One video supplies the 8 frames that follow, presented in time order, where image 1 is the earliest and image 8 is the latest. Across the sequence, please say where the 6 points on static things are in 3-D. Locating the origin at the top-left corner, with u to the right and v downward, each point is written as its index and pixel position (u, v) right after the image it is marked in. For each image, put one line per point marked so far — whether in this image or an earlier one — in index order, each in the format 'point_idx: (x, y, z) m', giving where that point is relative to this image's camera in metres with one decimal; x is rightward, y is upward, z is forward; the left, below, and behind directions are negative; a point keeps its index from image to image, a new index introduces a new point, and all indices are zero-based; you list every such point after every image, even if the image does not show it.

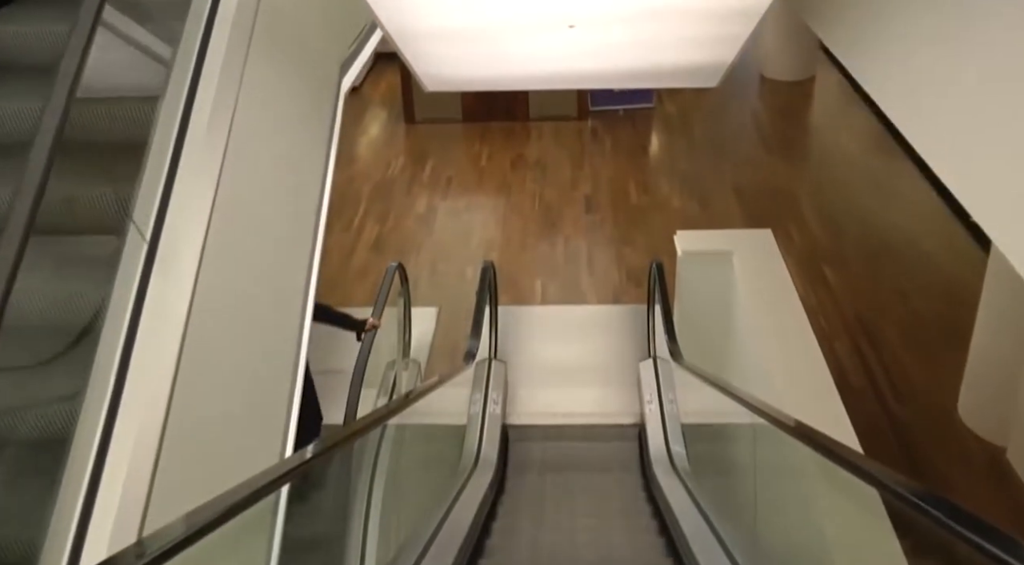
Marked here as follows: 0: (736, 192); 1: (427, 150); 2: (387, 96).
0: (+2.2, +0.9, +7.6) m
1: (-1.0, +1.5, +8.6) m
2: (-1.6, +2.4, +9.8) m
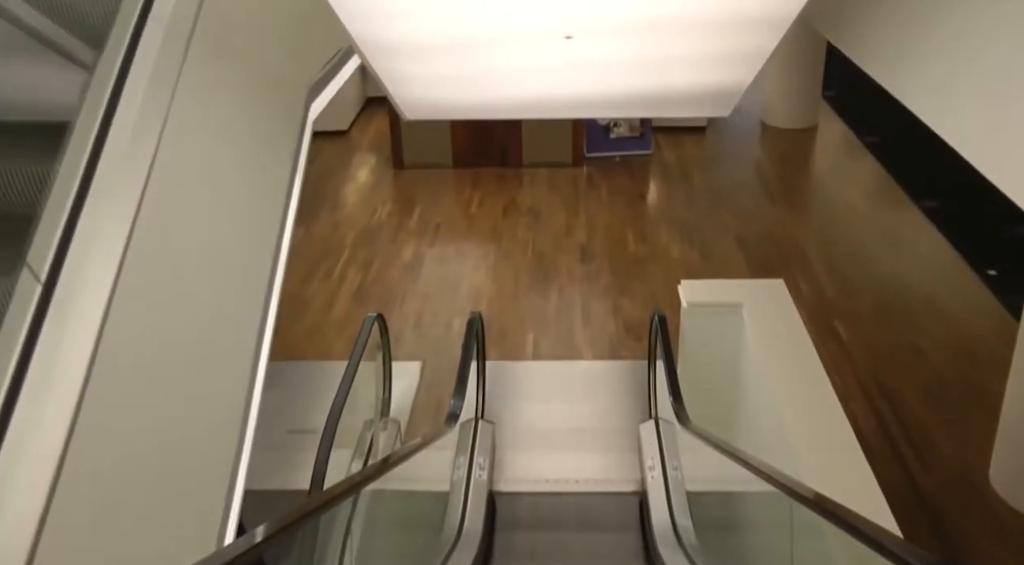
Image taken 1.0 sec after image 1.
0: (+2.1, +0.4, +7.2) m
1: (-1.0, +0.9, +8.2) m
2: (-1.7, +1.8, +9.5) m
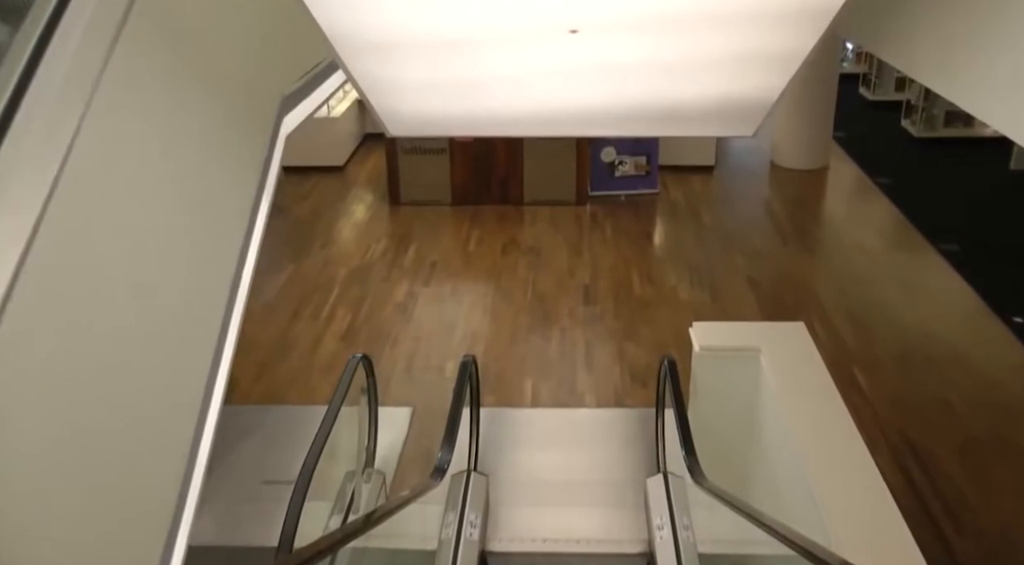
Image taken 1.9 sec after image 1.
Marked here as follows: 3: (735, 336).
0: (+2.1, 0.0, +6.8) m
1: (-1.0, +0.5, +7.9) m
2: (-1.7, +1.3, +9.2) m
3: (+1.3, -0.3, +4.4) m
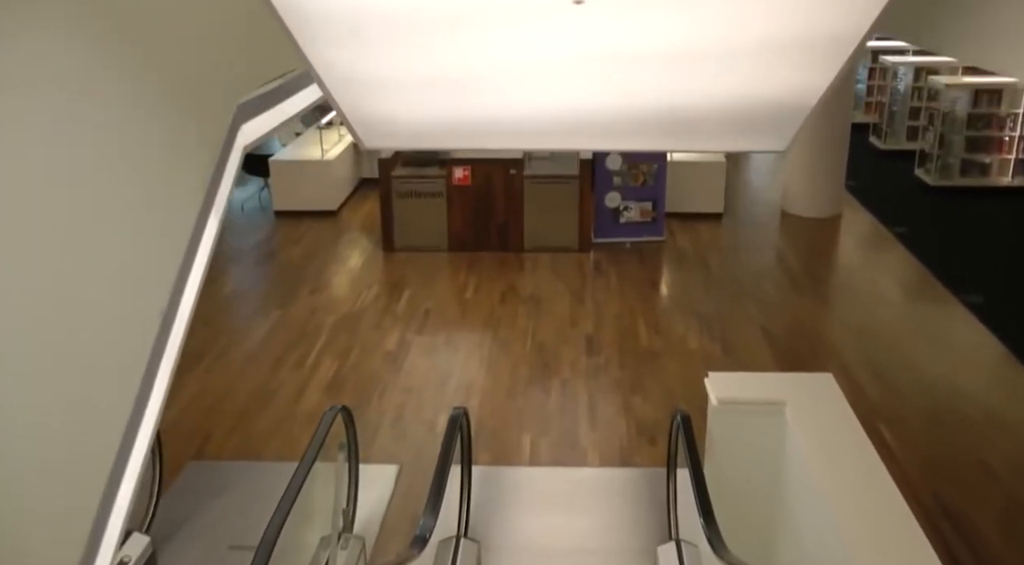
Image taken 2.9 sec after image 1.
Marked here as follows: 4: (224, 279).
0: (+2.1, -0.4, +6.4) m
1: (-1.0, 0.0, +7.5) m
2: (-1.7, +0.7, +8.9) m
3: (+1.2, -0.6, +3.9) m
4: (-2.9, +0.1, +7.7) m
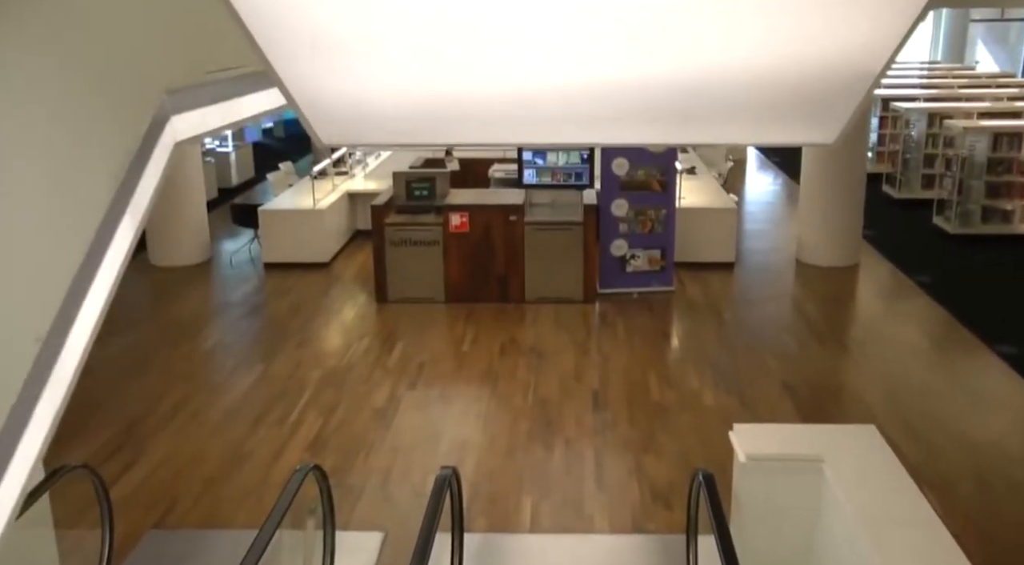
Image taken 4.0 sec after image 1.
0: (+2.1, -0.8, +5.9) m
1: (-1.0, -0.4, +7.0) m
2: (-1.7, +0.1, +8.5) m
3: (+1.2, -0.7, +3.4) m
4: (-2.9, -0.5, +7.2) m
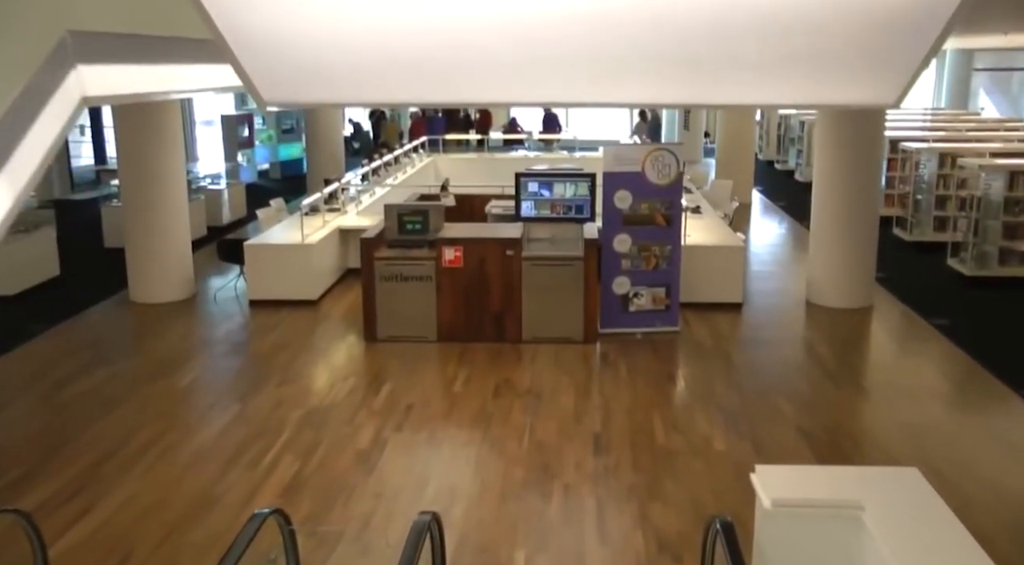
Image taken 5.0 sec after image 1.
0: (+2.1, -1.1, +5.4) m
1: (-1.1, -0.8, +6.6) m
2: (-1.7, -0.3, +8.1) m
3: (+1.2, -0.8, +3.0) m
4: (-2.9, -0.8, +6.8) m
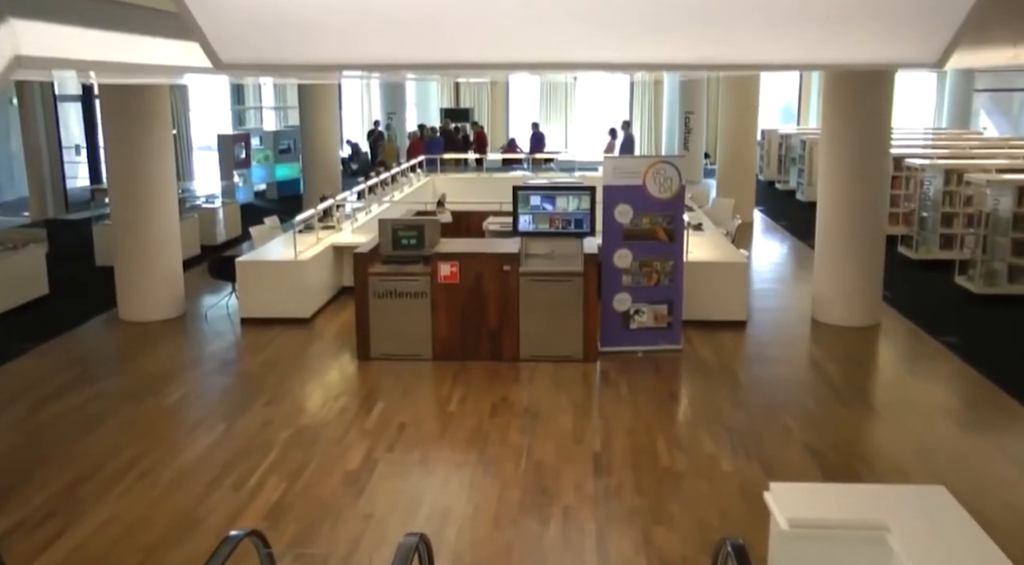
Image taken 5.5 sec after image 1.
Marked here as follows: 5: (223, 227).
0: (+2.1, -1.2, +5.2) m
1: (-1.1, -0.9, +6.4) m
2: (-1.7, -0.5, +7.9) m
3: (+1.2, -0.8, +2.7) m
4: (-2.9, -0.9, +6.6) m
5: (-4.3, +0.8, +11.4) m
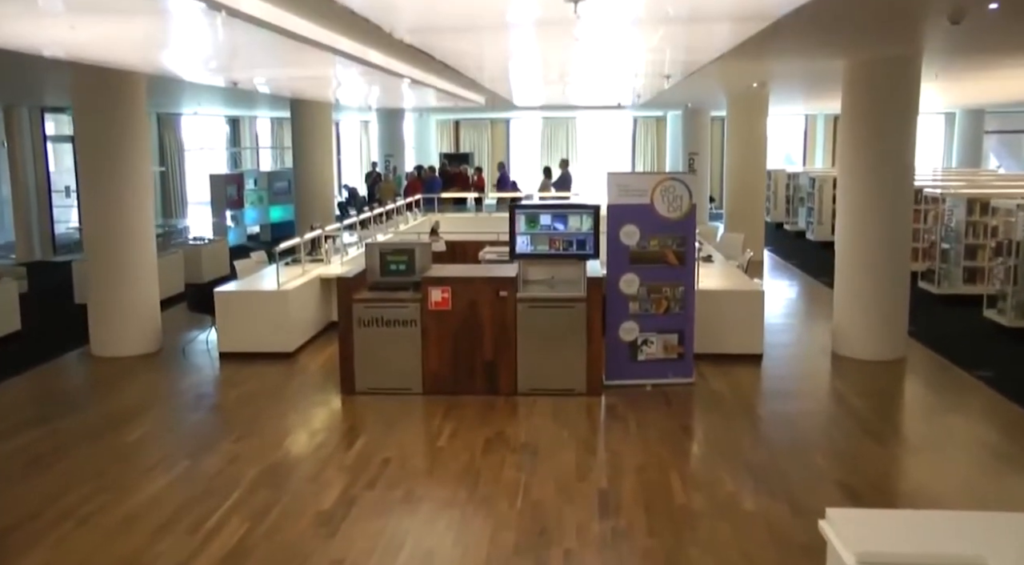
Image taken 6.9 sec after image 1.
0: (+2.0, -1.3, +4.6) m
1: (-1.1, -1.1, +5.8) m
2: (-1.8, -0.8, +7.3) m
3: (+1.1, -0.7, +2.2) m
4: (-3.0, -1.1, +6.0) m
5: (-4.4, +0.3, +11.0) m
